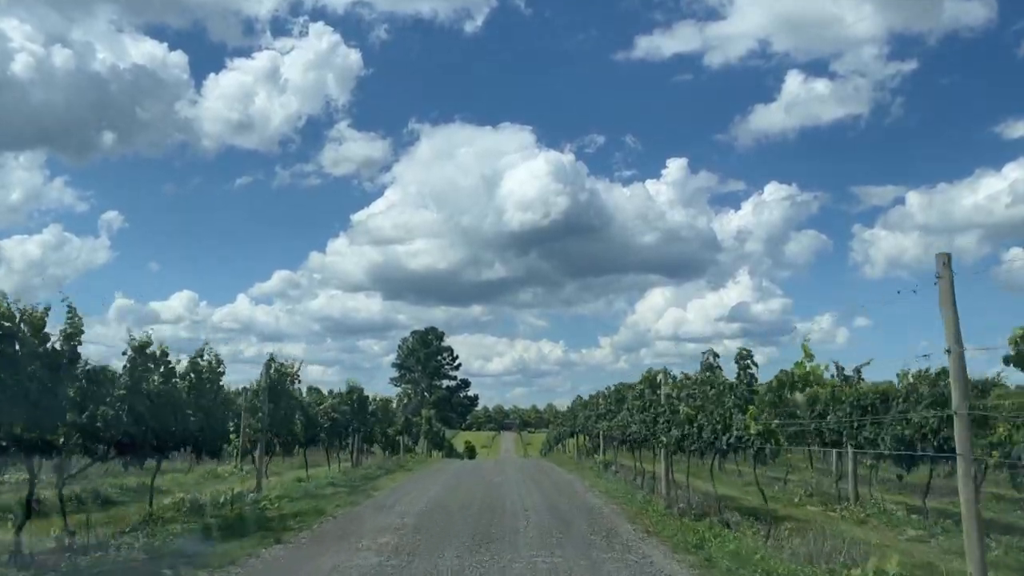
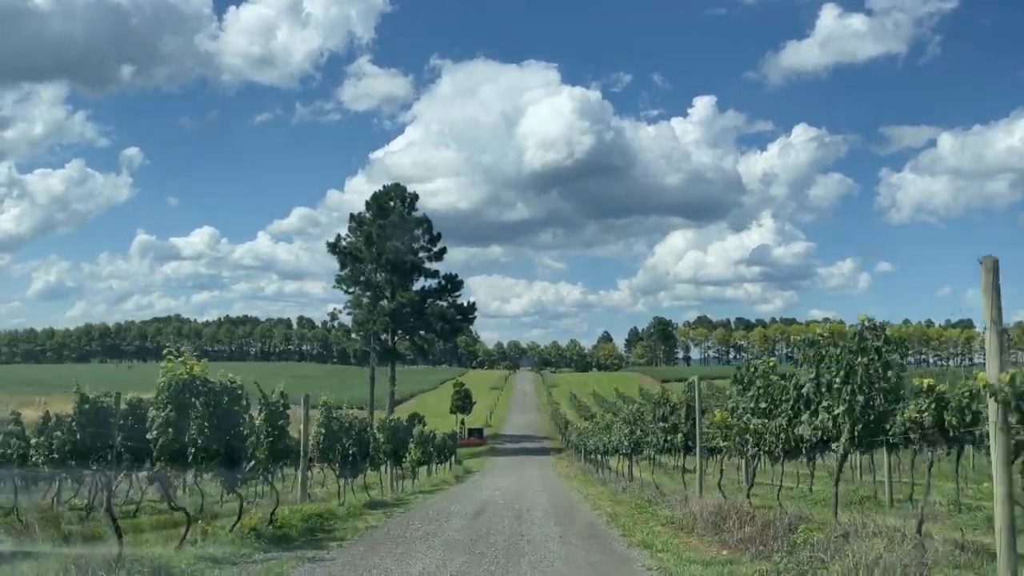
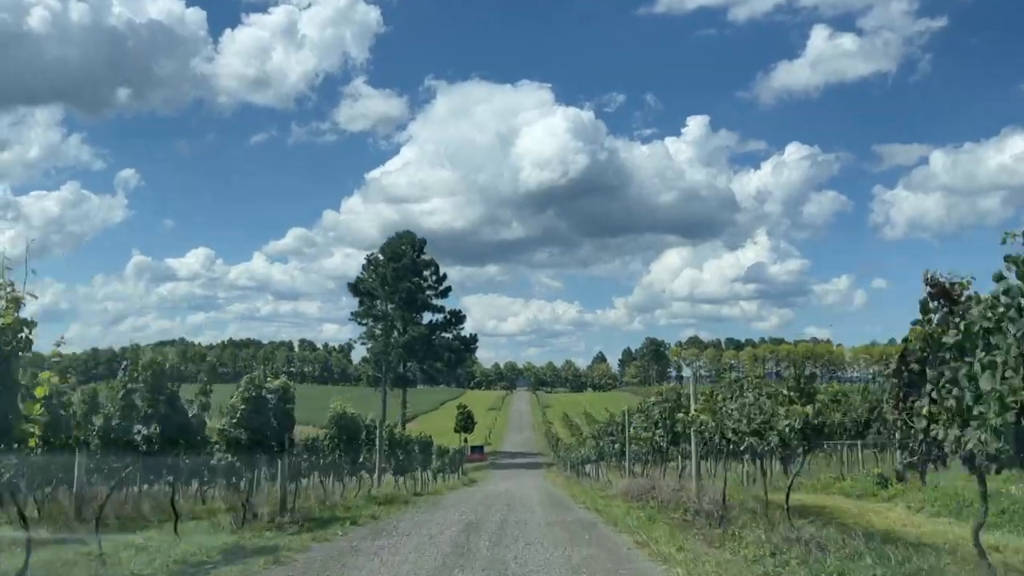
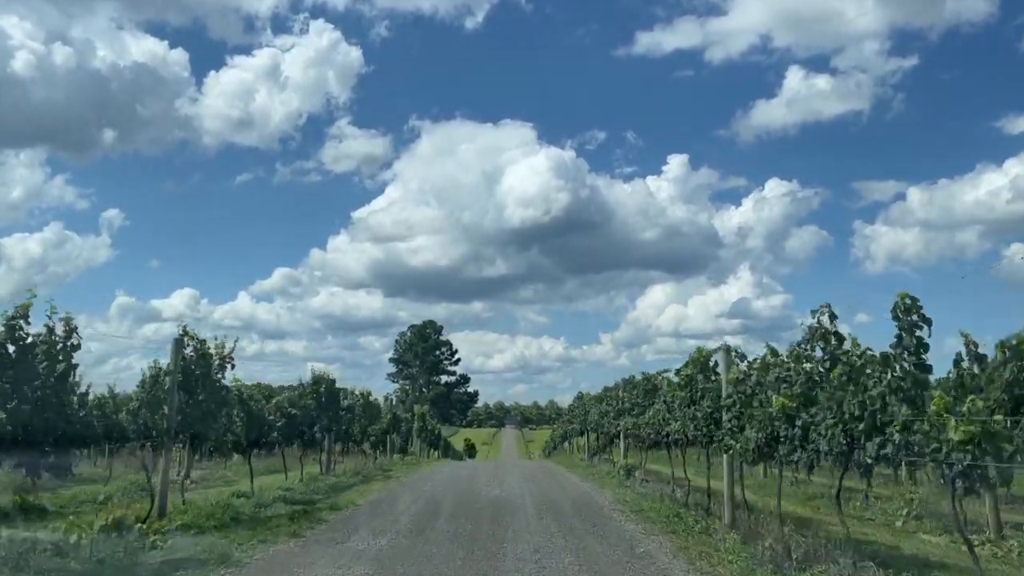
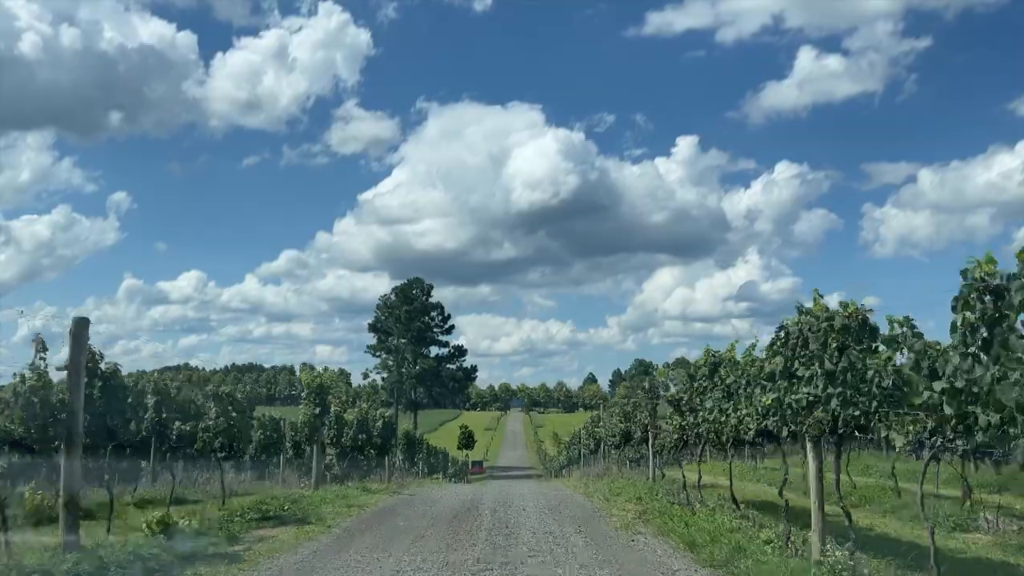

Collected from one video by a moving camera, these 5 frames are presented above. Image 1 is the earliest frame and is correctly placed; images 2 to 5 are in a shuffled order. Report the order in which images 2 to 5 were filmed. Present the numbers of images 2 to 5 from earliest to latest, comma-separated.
4, 5, 3, 2
